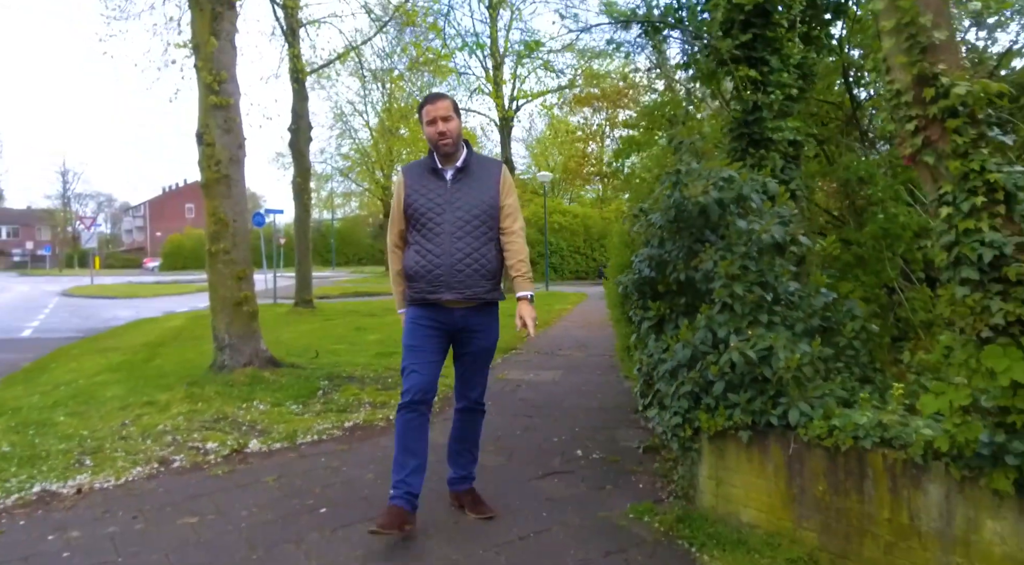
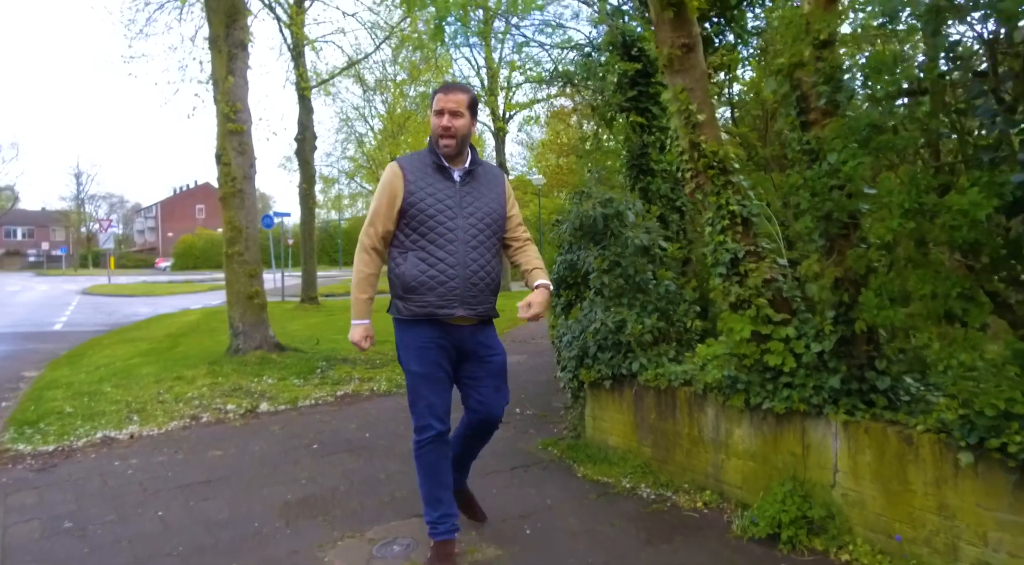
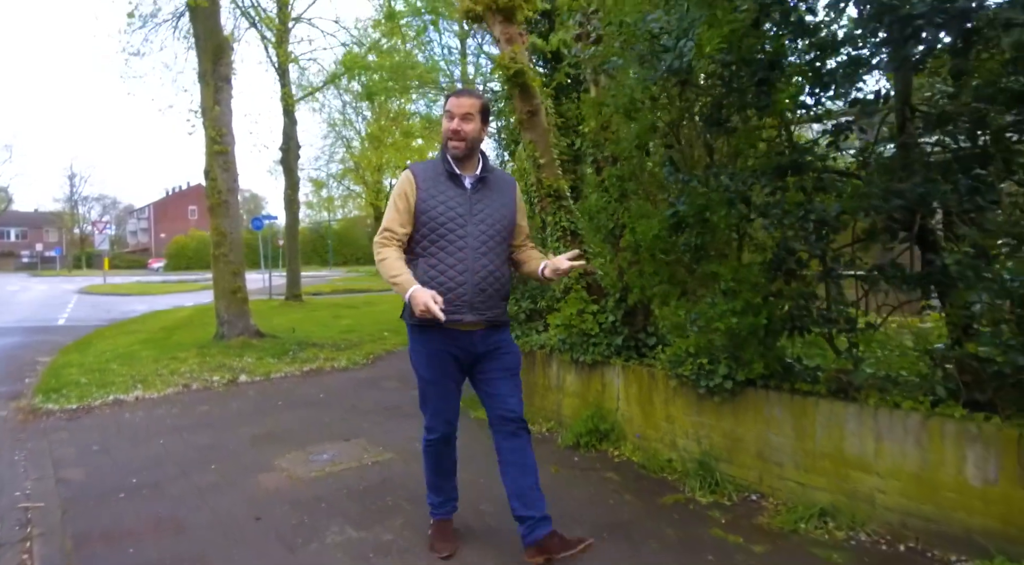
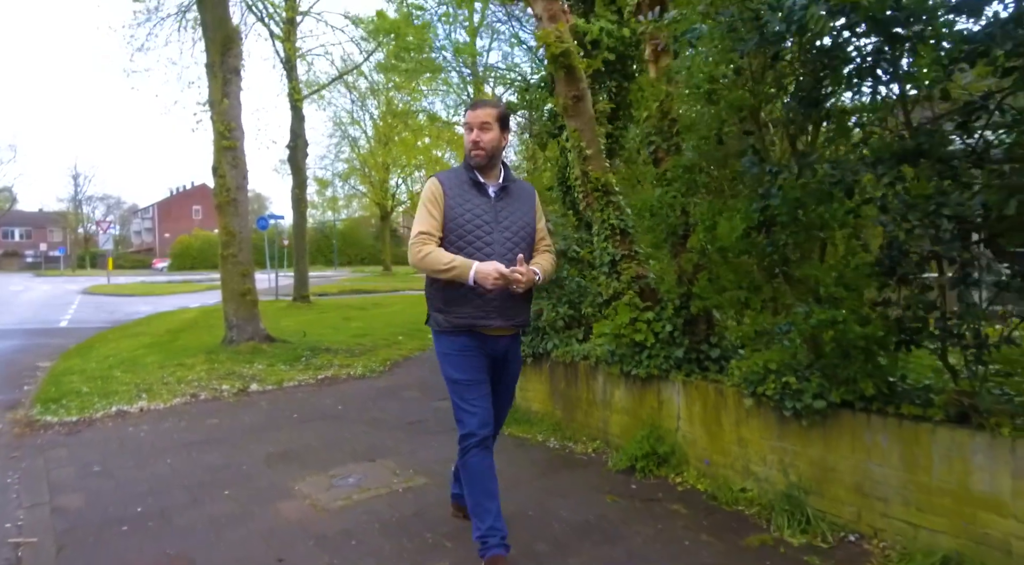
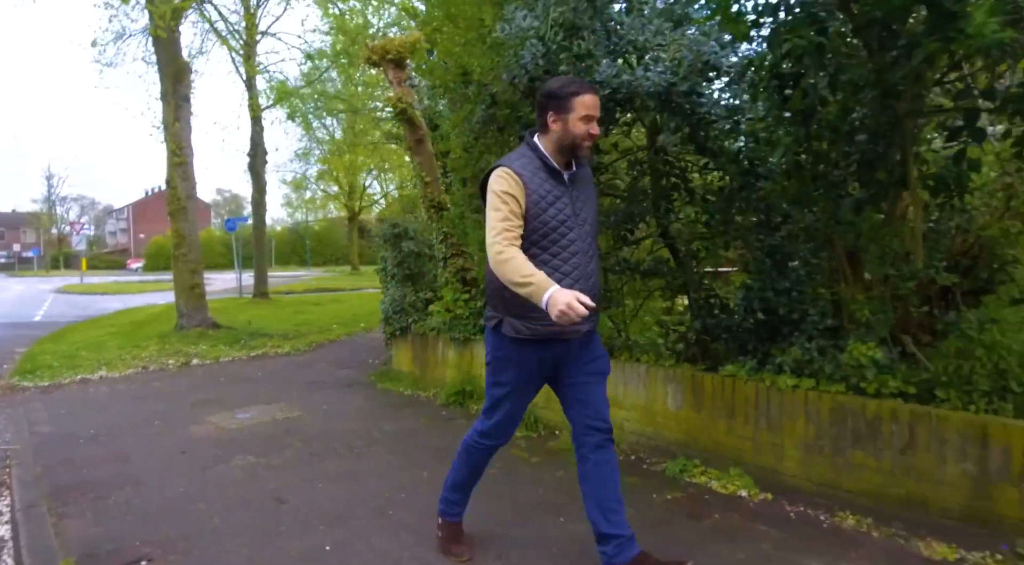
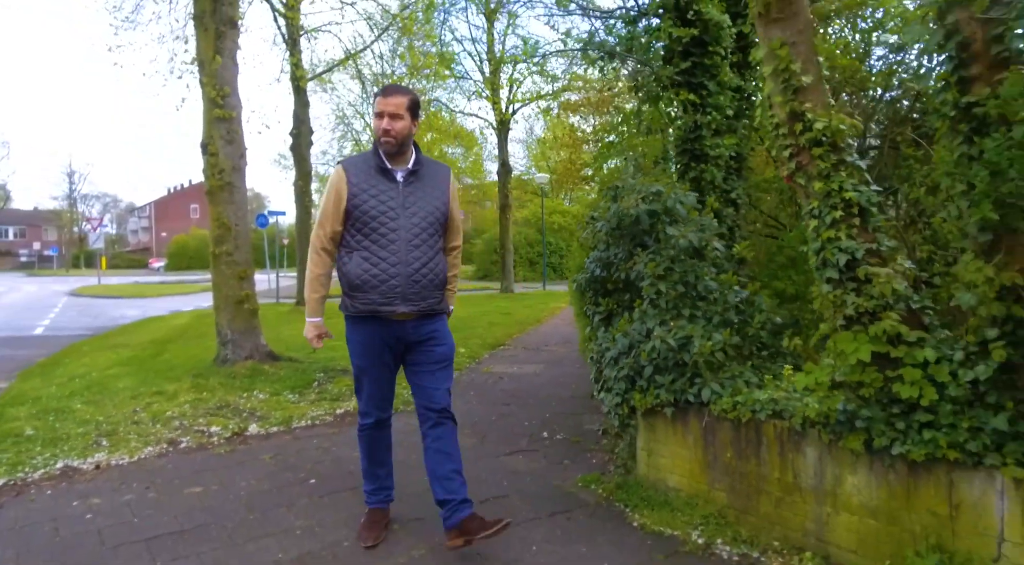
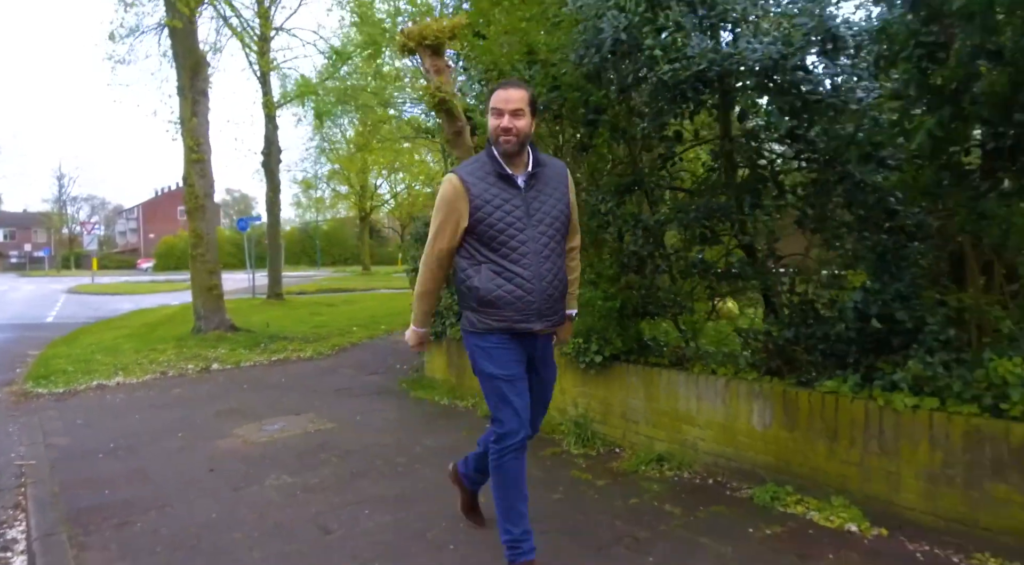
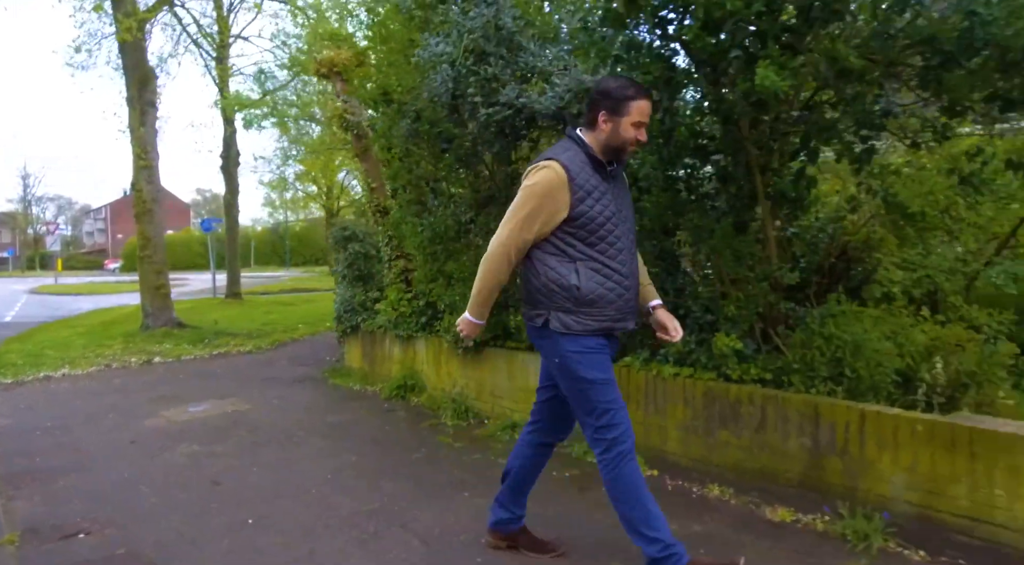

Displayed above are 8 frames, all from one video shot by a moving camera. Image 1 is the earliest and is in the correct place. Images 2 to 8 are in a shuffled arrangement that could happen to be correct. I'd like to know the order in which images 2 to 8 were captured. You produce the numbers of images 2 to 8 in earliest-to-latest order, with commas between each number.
6, 2, 4, 3, 7, 5, 8
